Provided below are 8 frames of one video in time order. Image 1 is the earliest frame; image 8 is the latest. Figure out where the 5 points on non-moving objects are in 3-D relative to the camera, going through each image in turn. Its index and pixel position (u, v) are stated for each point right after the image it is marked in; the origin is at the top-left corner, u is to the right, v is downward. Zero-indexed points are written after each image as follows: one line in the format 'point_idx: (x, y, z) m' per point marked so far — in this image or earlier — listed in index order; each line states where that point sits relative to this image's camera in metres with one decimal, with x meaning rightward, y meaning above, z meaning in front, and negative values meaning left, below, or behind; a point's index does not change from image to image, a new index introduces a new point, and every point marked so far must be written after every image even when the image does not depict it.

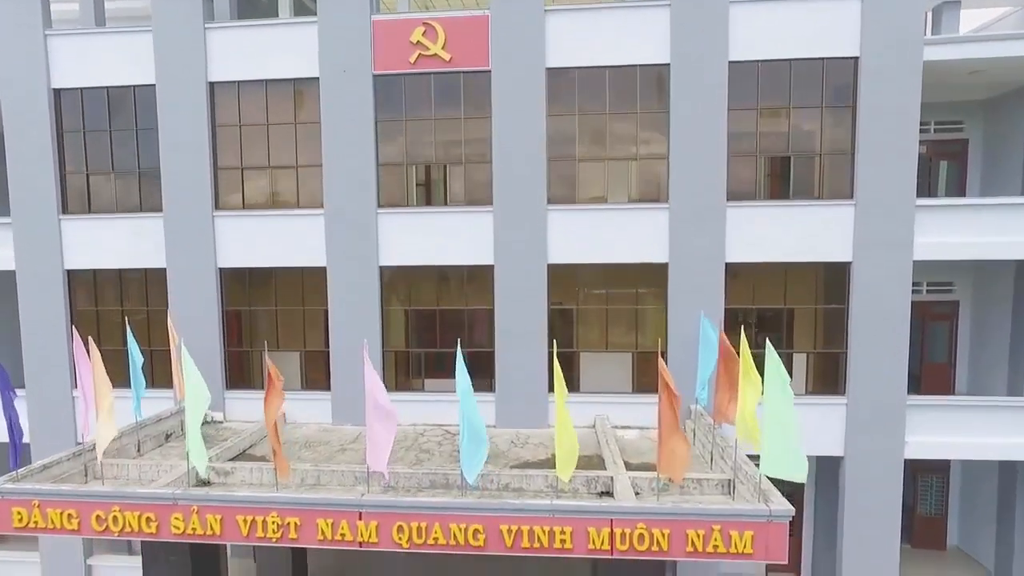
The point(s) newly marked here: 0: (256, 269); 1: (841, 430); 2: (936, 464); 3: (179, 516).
0: (-5.0, +0.3, +11.5) m
1: (+6.1, -2.6, +10.7) m
2: (+9.6, -4.0, +13.1) m
3: (-4.1, -2.8, +7.2) m
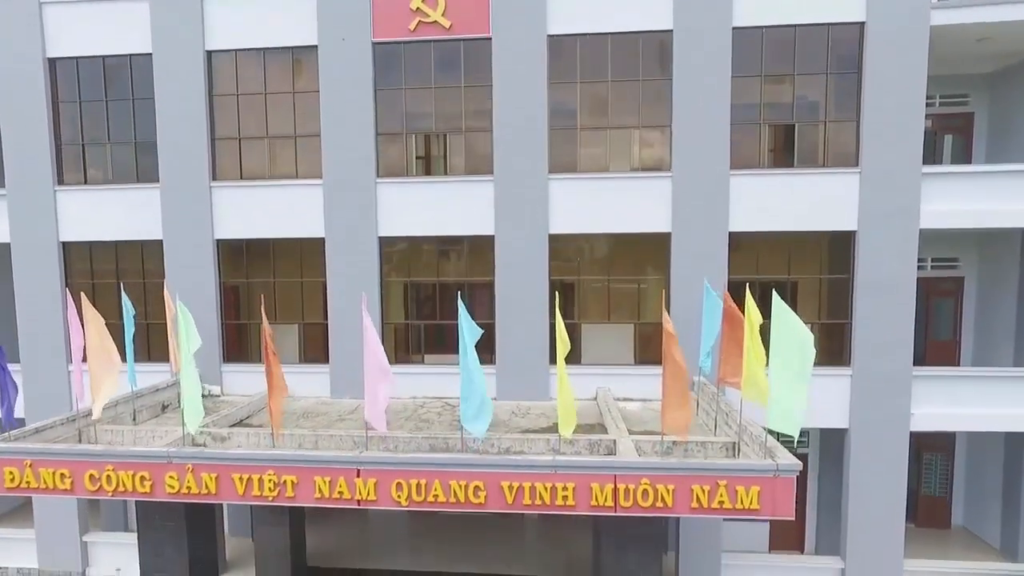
0: (-5.0, +0.9, +11.3) m
1: (+6.1, -2.1, +10.6) m
2: (+9.6, -3.5, +13.0) m
3: (-4.1, -2.2, +7.0) m
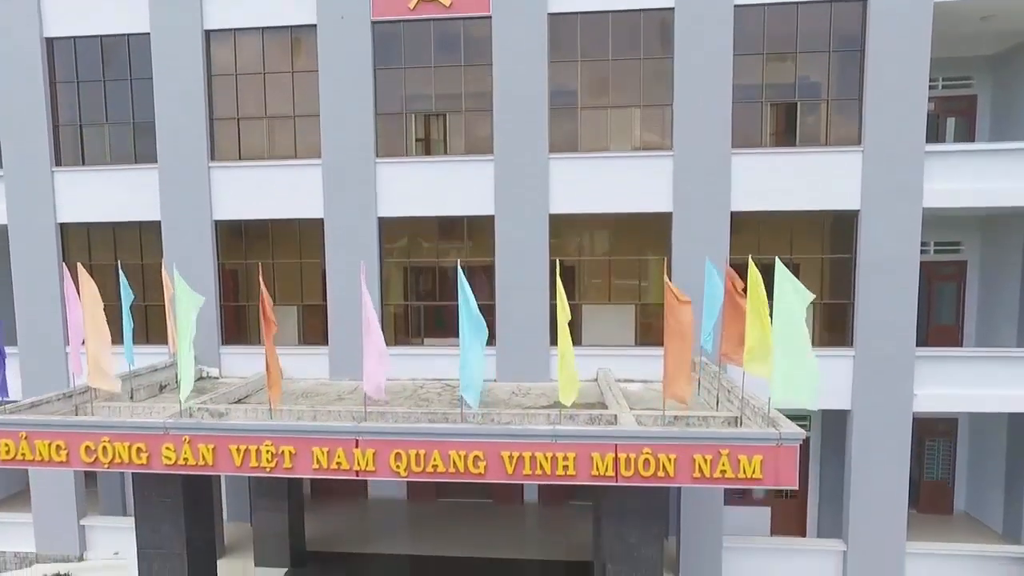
0: (-5.0, +1.3, +11.3) m
1: (+6.1, -1.7, +10.5) m
2: (+9.6, -3.1, +12.9) m
3: (-4.1, -1.9, +7.0) m
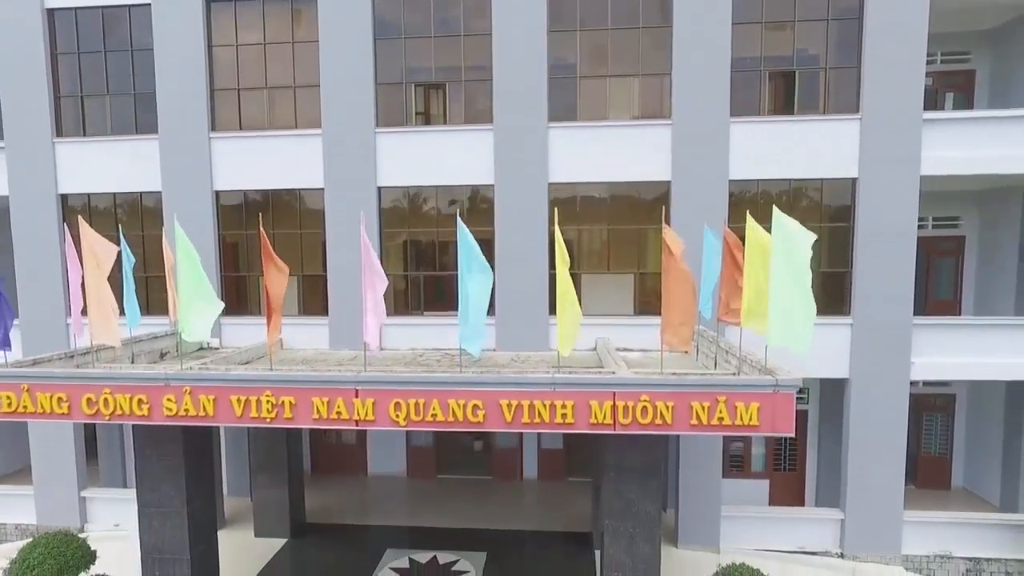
0: (-5.0, +1.8, +11.3) m
1: (+6.1, -1.1, +10.6) m
2: (+9.6, -2.6, +13.0) m
3: (-4.1, -1.3, +7.0) m
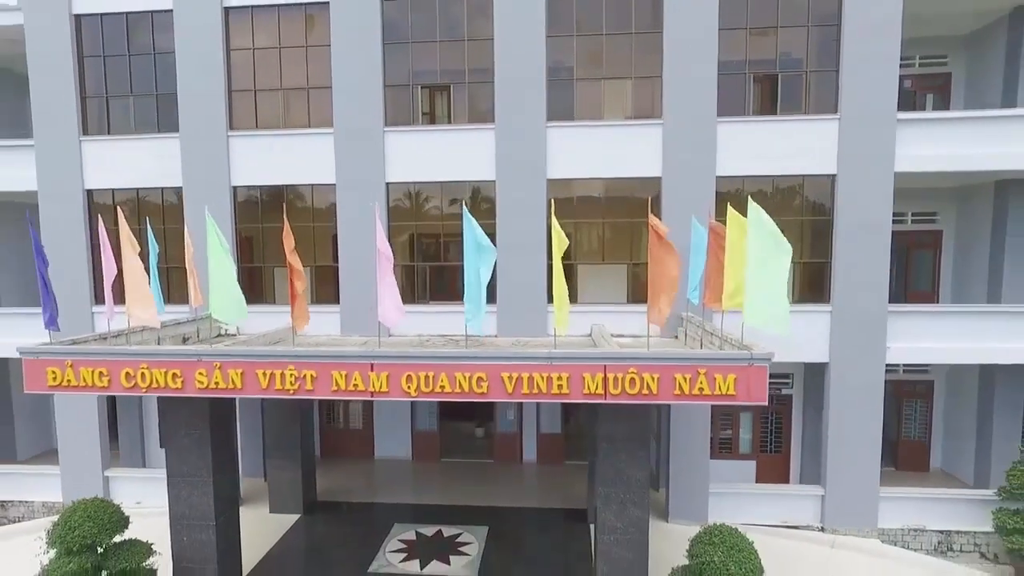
0: (-5.0, +2.0, +12.0) m
1: (+6.1, -0.9, +11.3) m
2: (+9.6, -2.4, +13.7) m
3: (-4.1, -1.1, +7.7) m
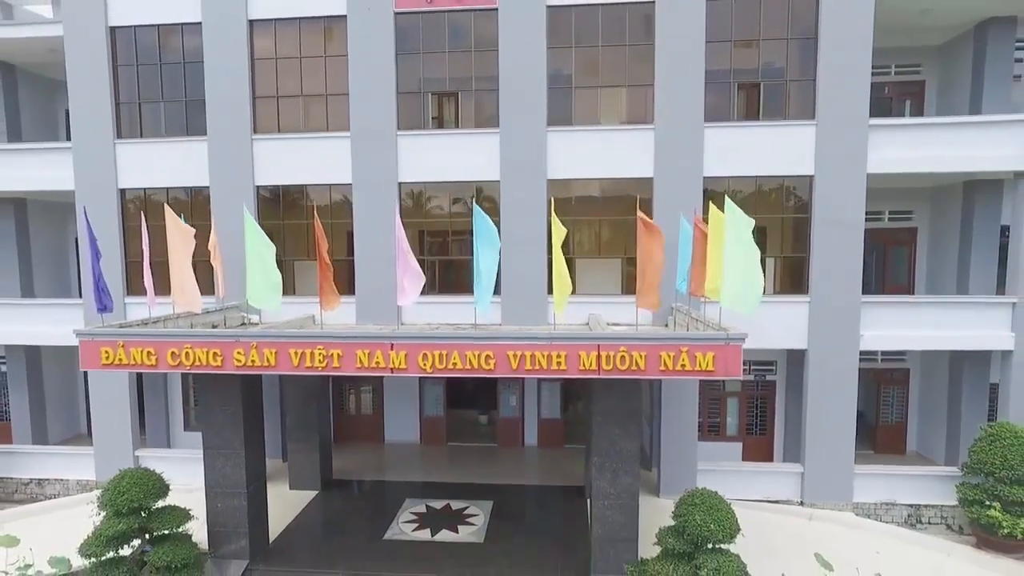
0: (-5.0, +2.2, +12.9) m
1: (+6.1, -0.8, +12.2) m
2: (+9.7, -2.2, +14.6) m
3: (-4.0, -0.9, +8.6) m
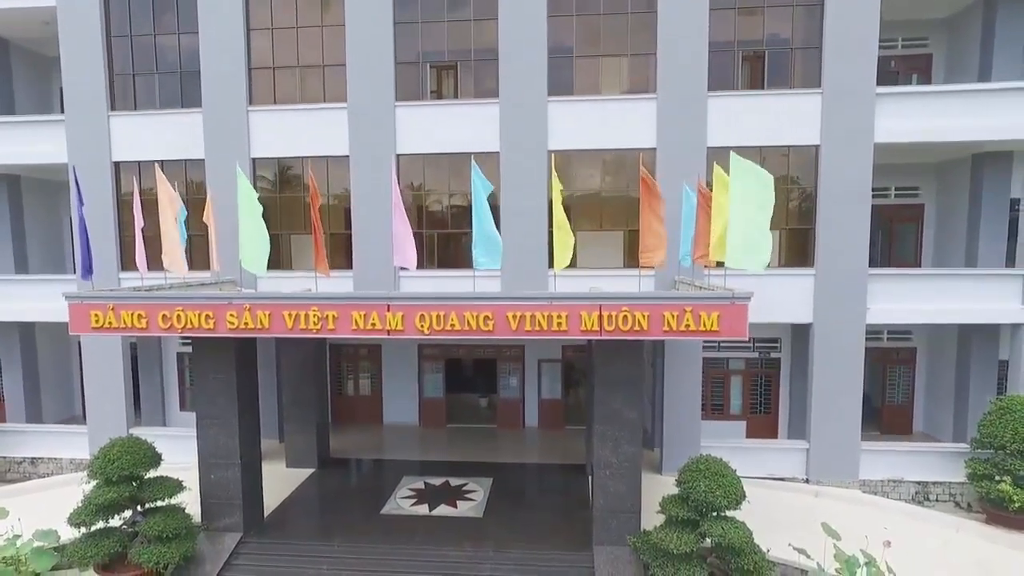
0: (-5.0, +2.8, +12.7) m
1: (+6.1, -0.2, +12.0) m
2: (+9.7, -1.7, +14.4) m
3: (-4.1, -0.4, +8.4) m
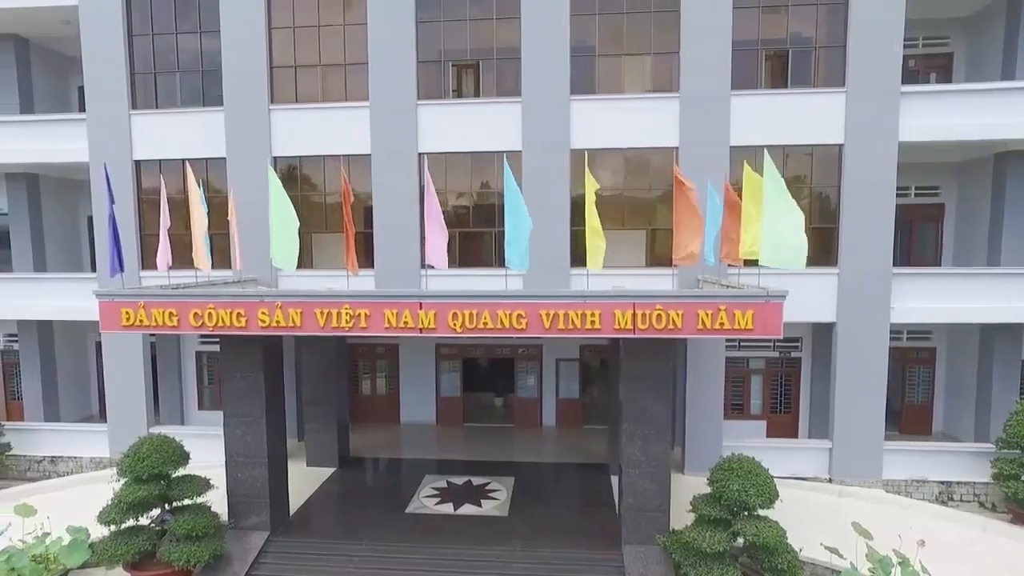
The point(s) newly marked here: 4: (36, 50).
0: (-4.5, +2.8, +12.7) m
1: (+6.6, -0.2, +11.9) m
2: (+10.1, -1.7, +14.3) m
3: (-3.6, -0.3, +8.4) m
4: (-11.9, +5.9, +14.5) m
